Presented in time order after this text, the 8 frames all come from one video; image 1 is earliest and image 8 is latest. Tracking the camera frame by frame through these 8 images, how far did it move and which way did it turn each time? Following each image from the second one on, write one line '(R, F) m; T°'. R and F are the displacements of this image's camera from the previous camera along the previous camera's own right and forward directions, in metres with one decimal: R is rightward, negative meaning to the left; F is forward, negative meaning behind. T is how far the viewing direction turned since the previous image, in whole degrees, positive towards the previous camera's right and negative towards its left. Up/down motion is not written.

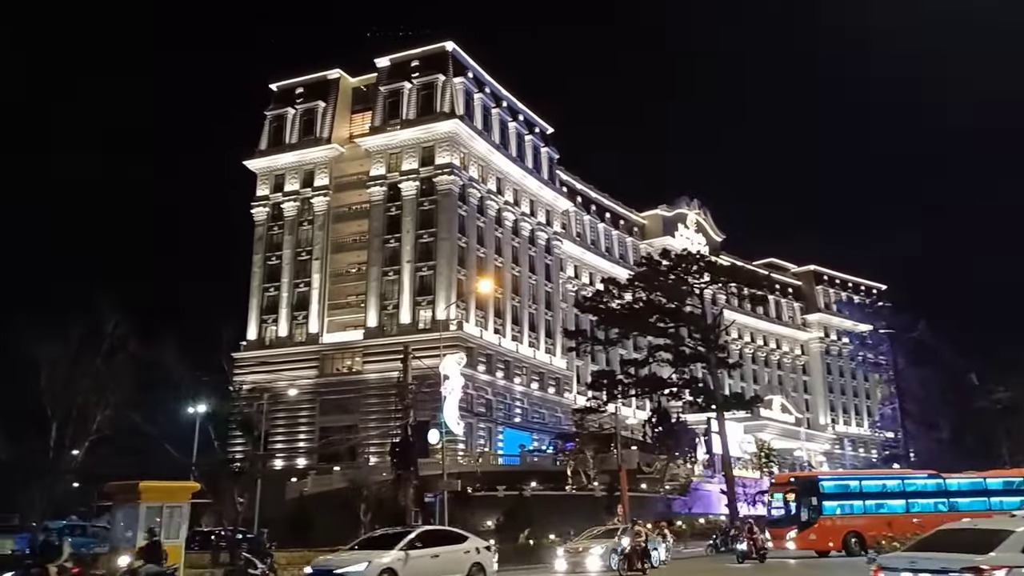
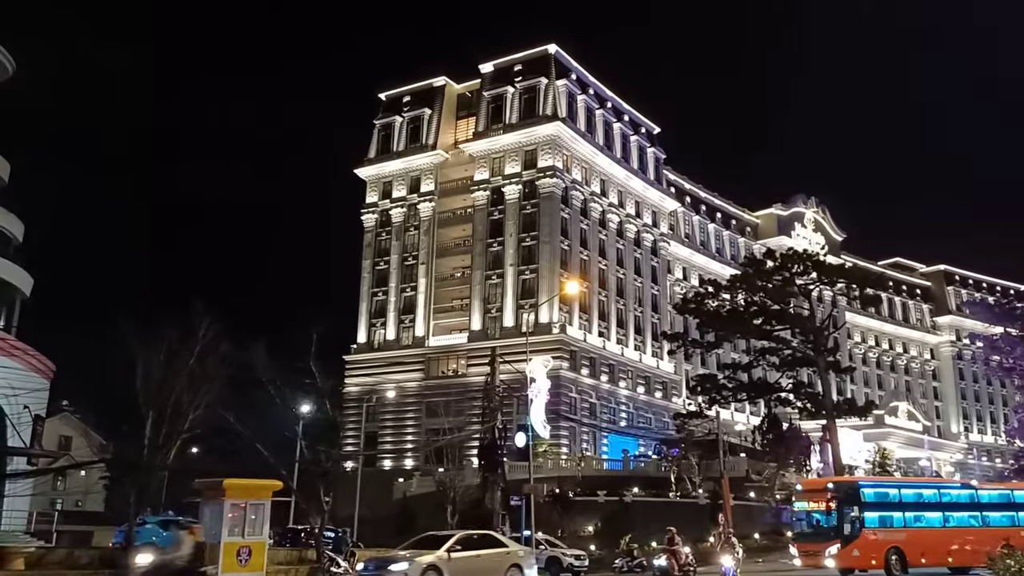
(+1.0, +0.6) m; -8°
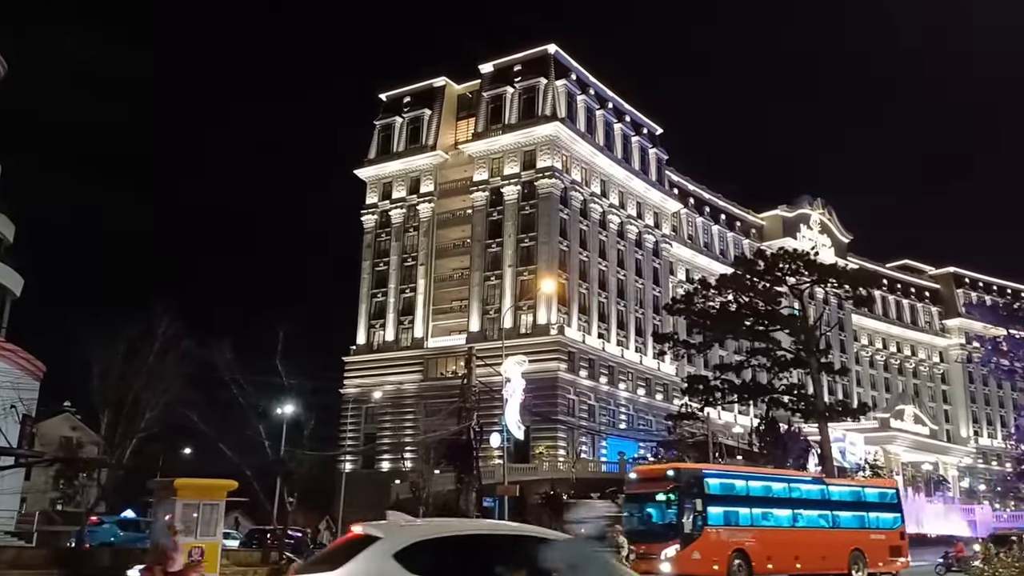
(+1.5, +0.5) m; -1°
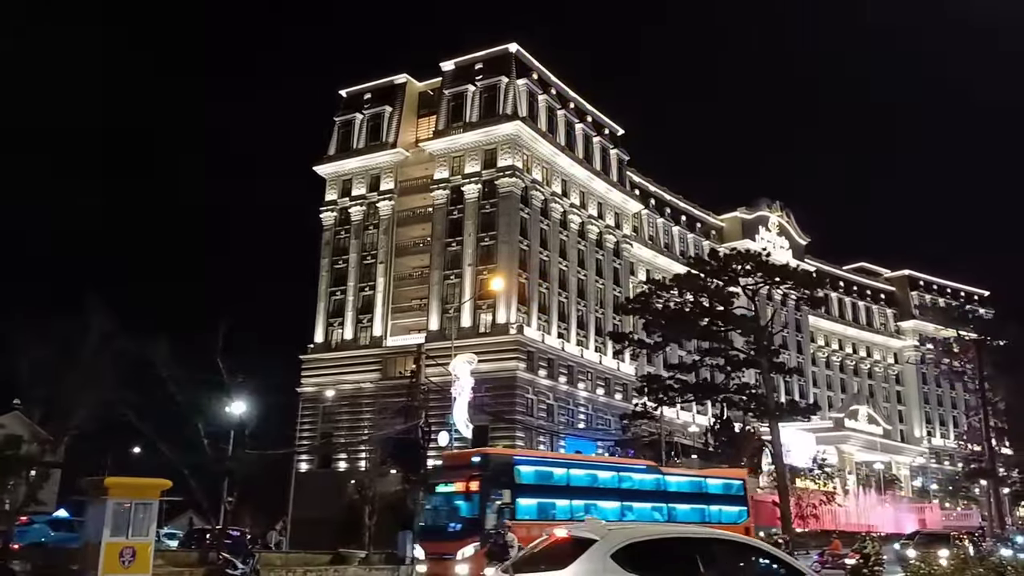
(+0.6, +0.2) m; +2°
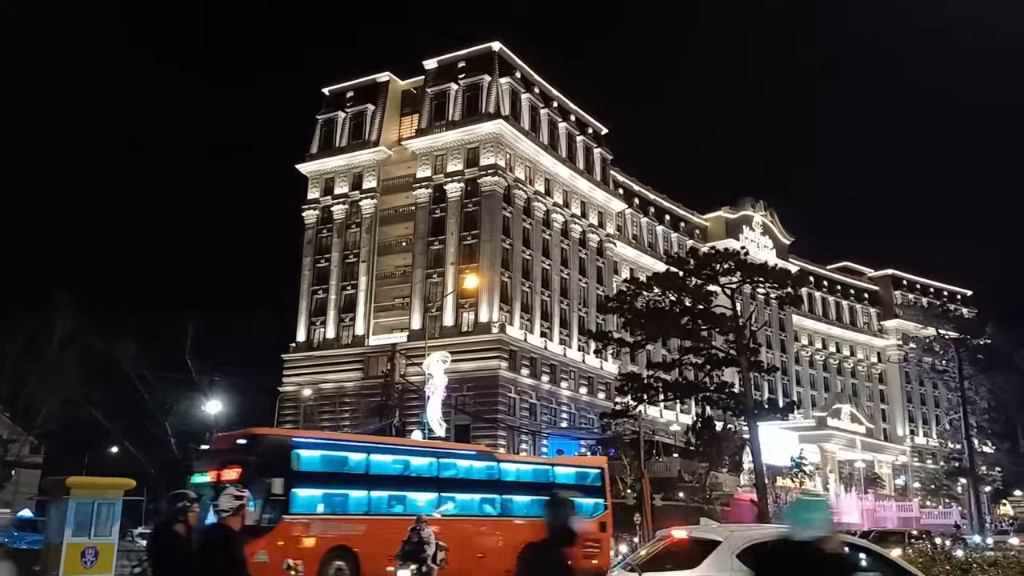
(+0.5, +0.2) m; +1°
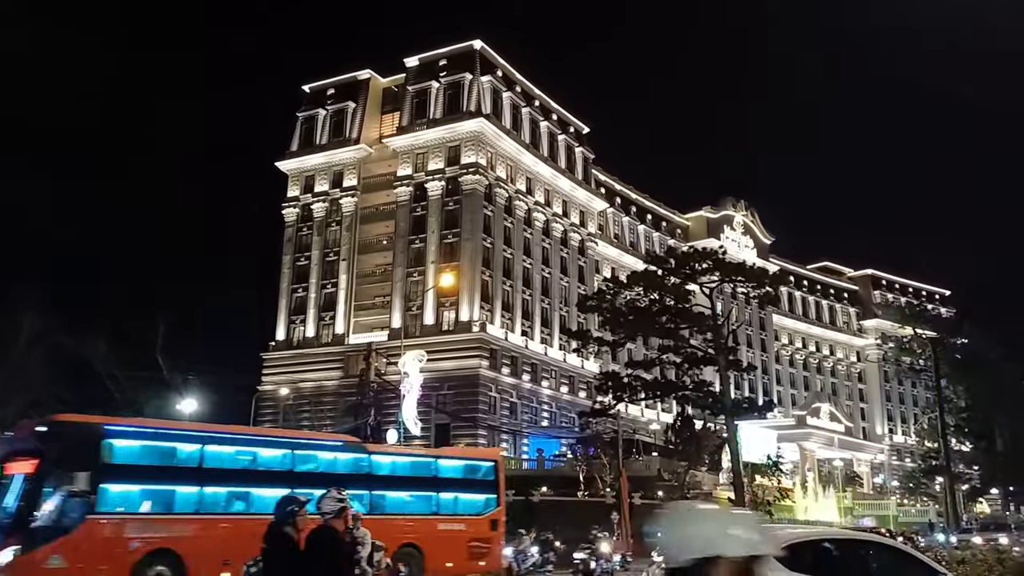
(+0.3, +0.2) m; +1°
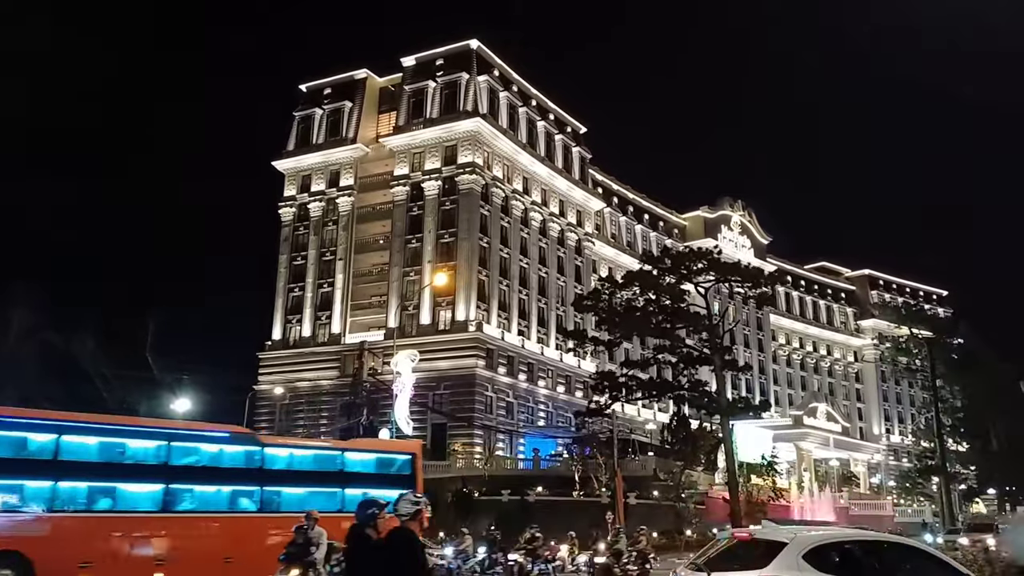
(+0.2, +0.1) m; 0°
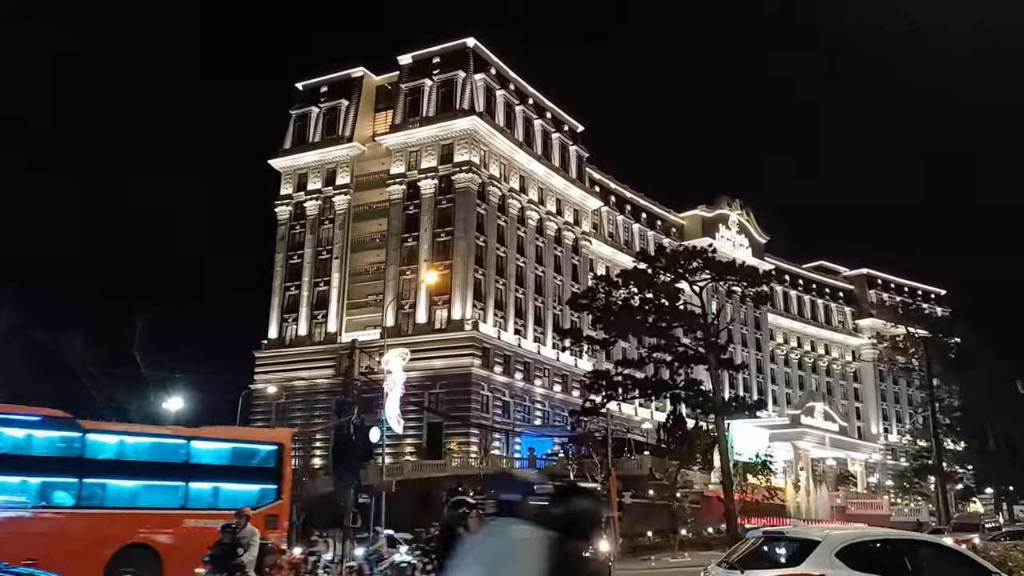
(+0.3, +0.2) m; 0°
